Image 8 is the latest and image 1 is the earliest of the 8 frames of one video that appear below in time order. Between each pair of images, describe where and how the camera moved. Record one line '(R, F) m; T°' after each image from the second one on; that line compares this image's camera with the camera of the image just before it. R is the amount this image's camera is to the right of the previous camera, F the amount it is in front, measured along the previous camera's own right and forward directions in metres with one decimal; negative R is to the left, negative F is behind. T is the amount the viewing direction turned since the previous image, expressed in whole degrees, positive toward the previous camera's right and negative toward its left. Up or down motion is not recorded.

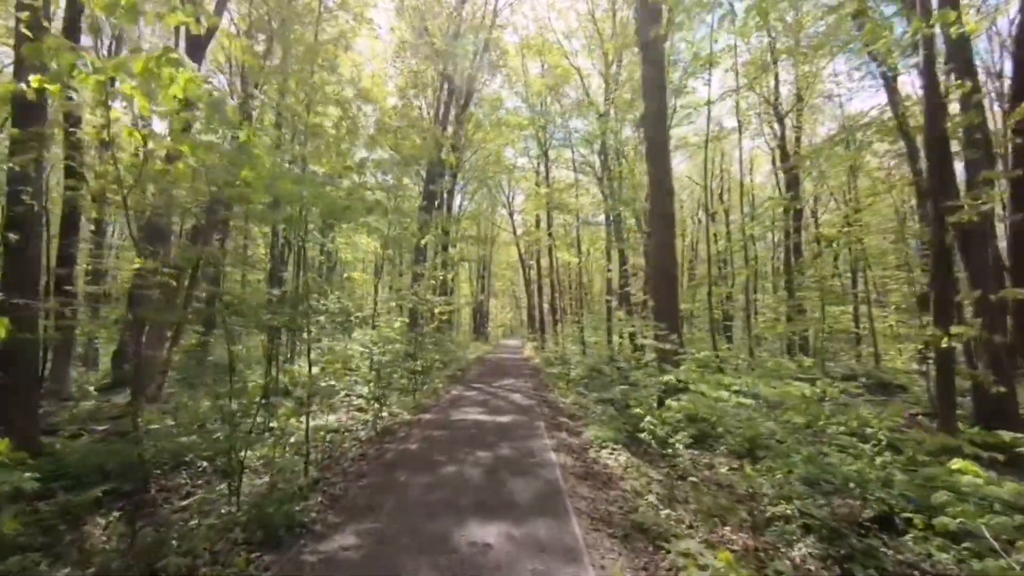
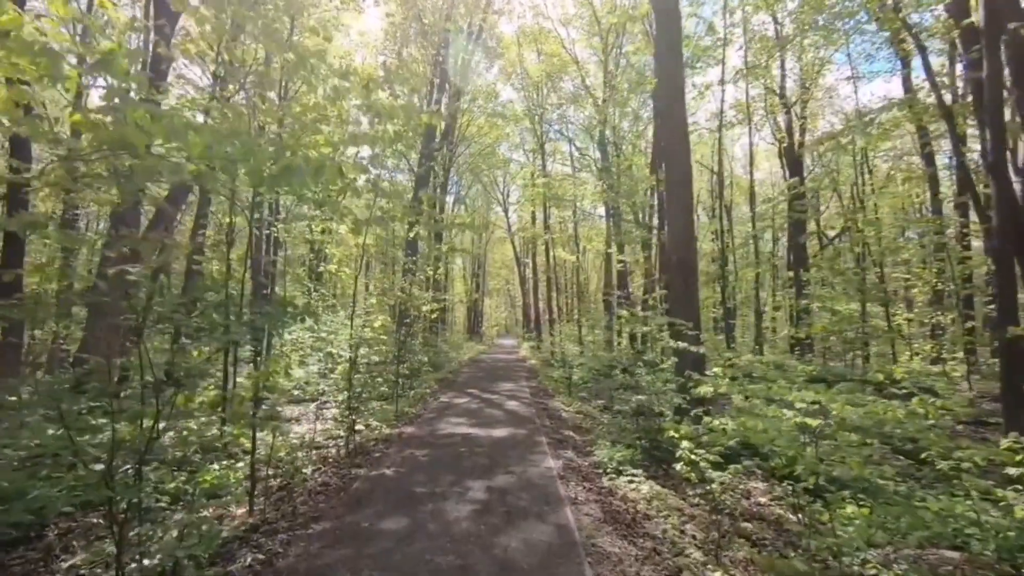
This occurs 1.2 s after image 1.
(0.0, +1.0) m; +1°
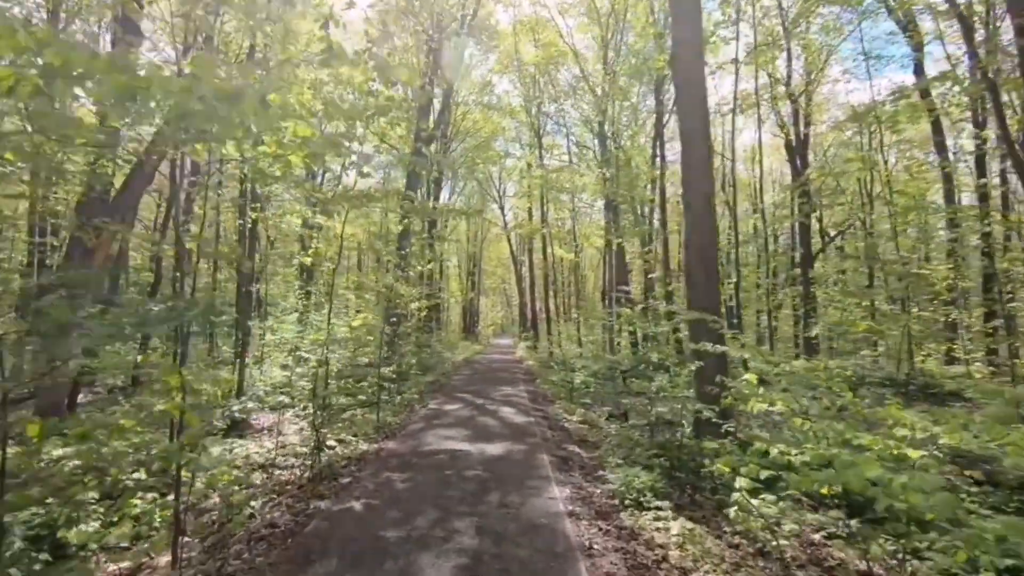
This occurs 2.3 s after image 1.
(0.0, +0.9) m; 0°
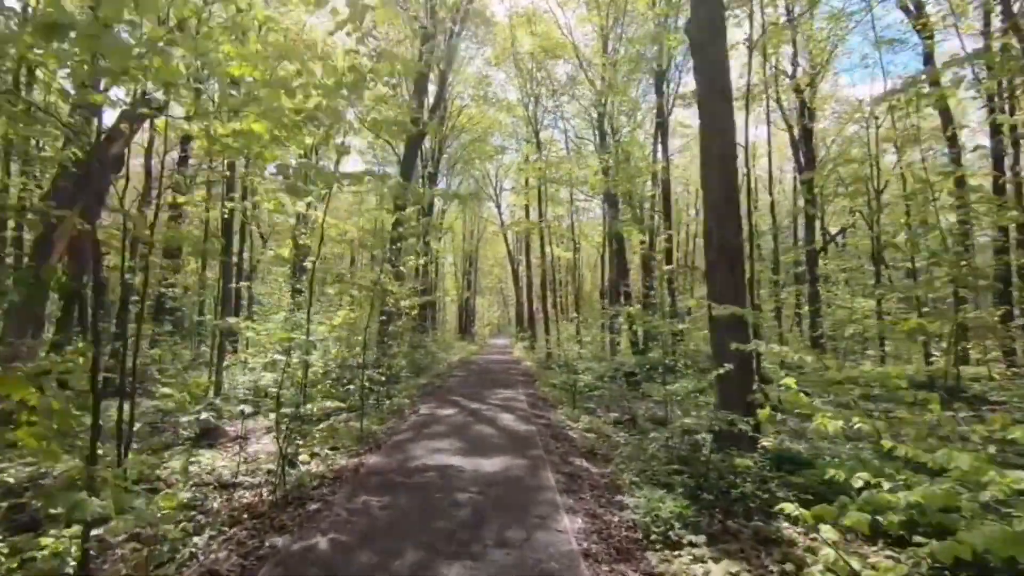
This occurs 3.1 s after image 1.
(0.0, +0.7) m; 0°
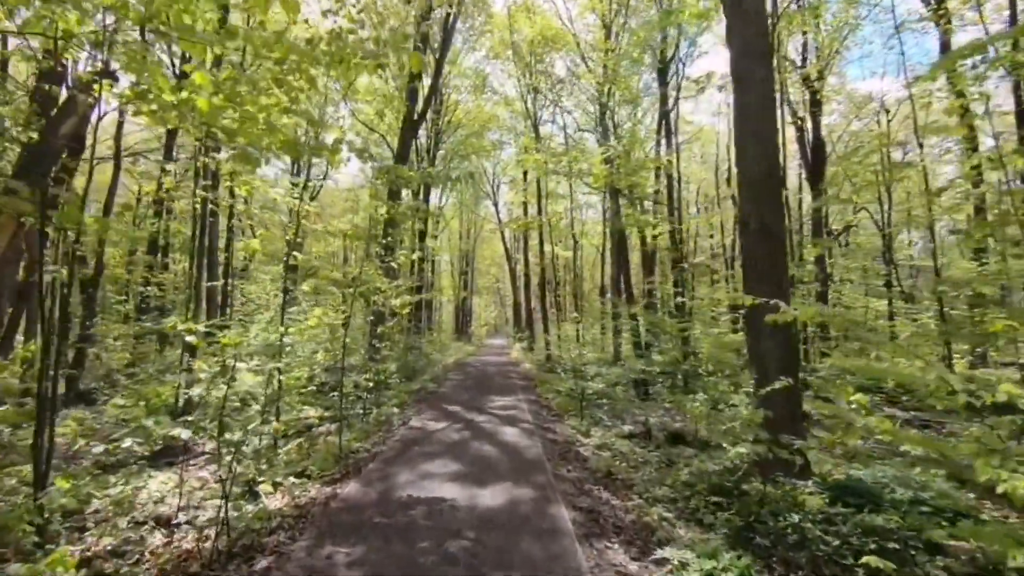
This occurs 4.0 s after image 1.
(-0.1, +0.9) m; 0°
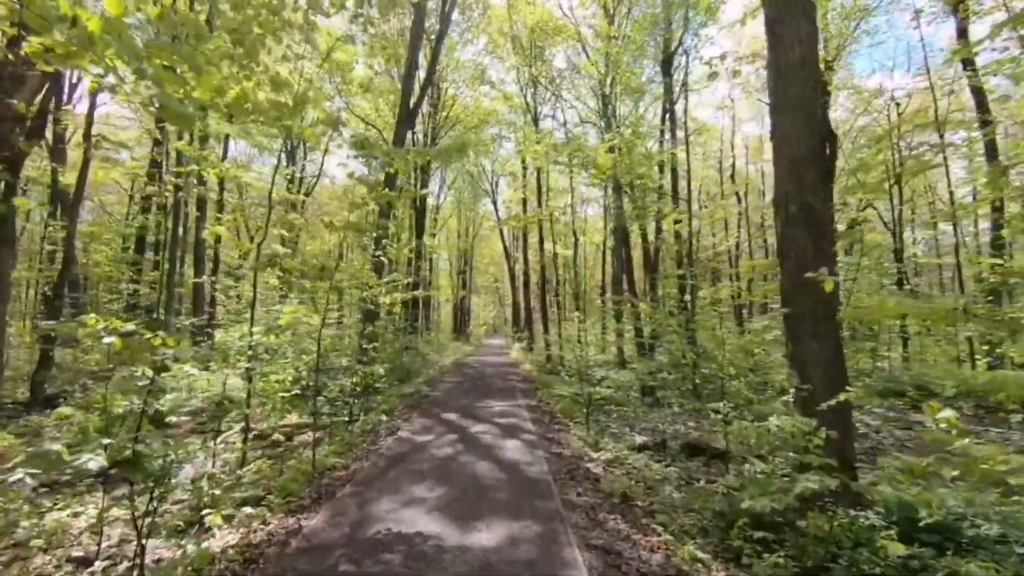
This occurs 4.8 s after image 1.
(0.0, +0.7) m; 0°
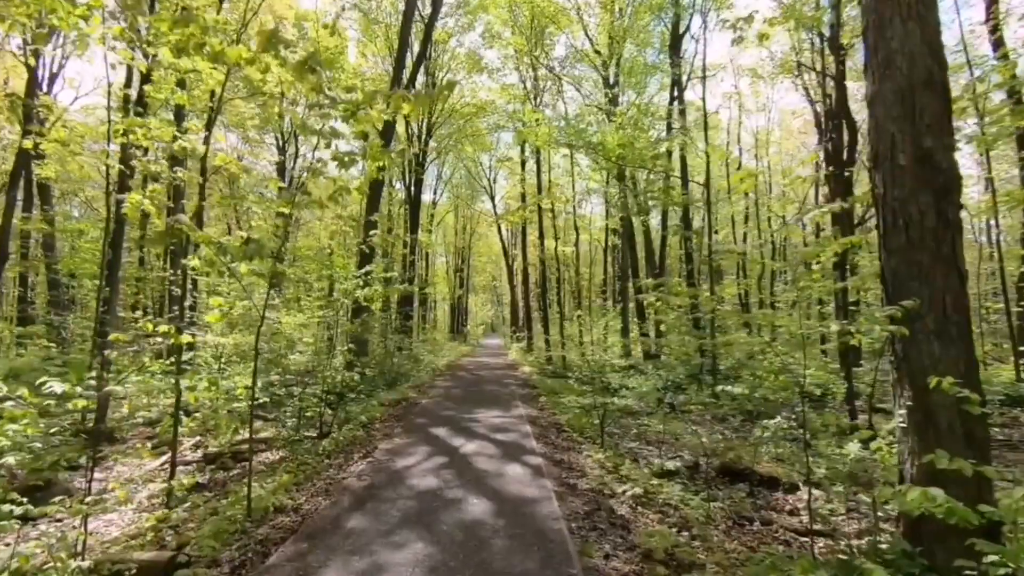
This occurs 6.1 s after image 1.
(0.0, +1.2) m; 0°
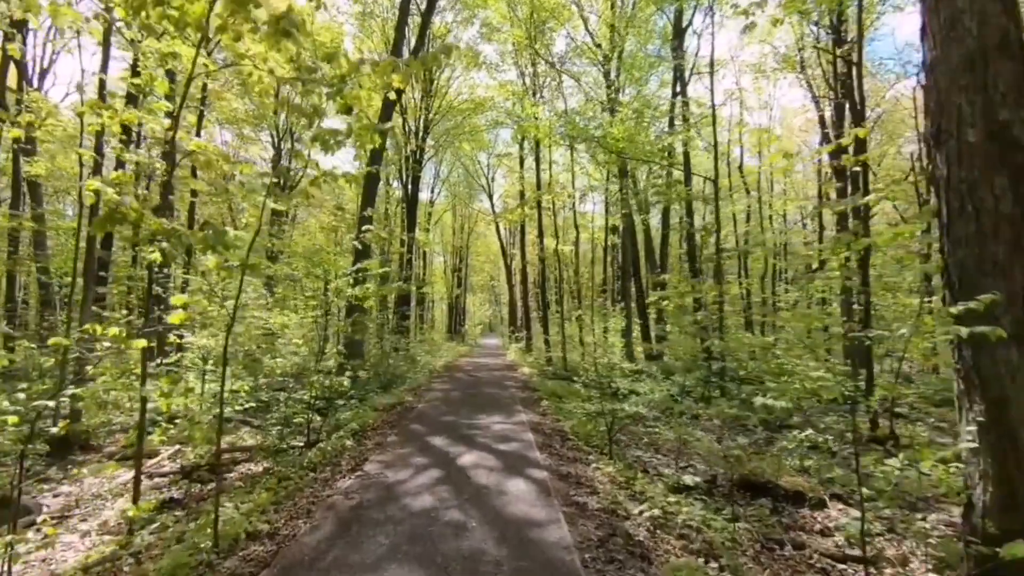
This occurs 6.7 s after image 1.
(0.0, +0.4) m; 0°
